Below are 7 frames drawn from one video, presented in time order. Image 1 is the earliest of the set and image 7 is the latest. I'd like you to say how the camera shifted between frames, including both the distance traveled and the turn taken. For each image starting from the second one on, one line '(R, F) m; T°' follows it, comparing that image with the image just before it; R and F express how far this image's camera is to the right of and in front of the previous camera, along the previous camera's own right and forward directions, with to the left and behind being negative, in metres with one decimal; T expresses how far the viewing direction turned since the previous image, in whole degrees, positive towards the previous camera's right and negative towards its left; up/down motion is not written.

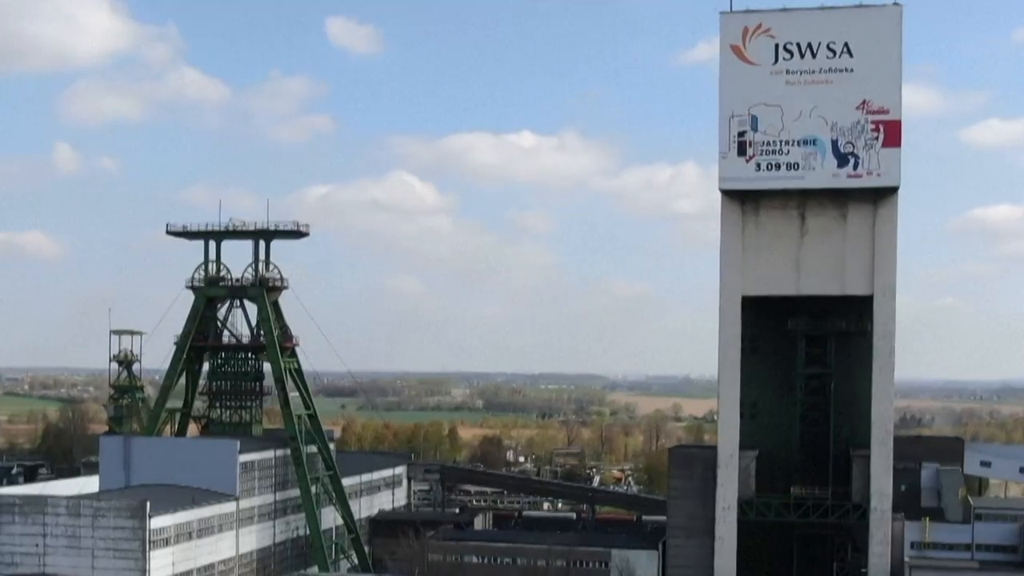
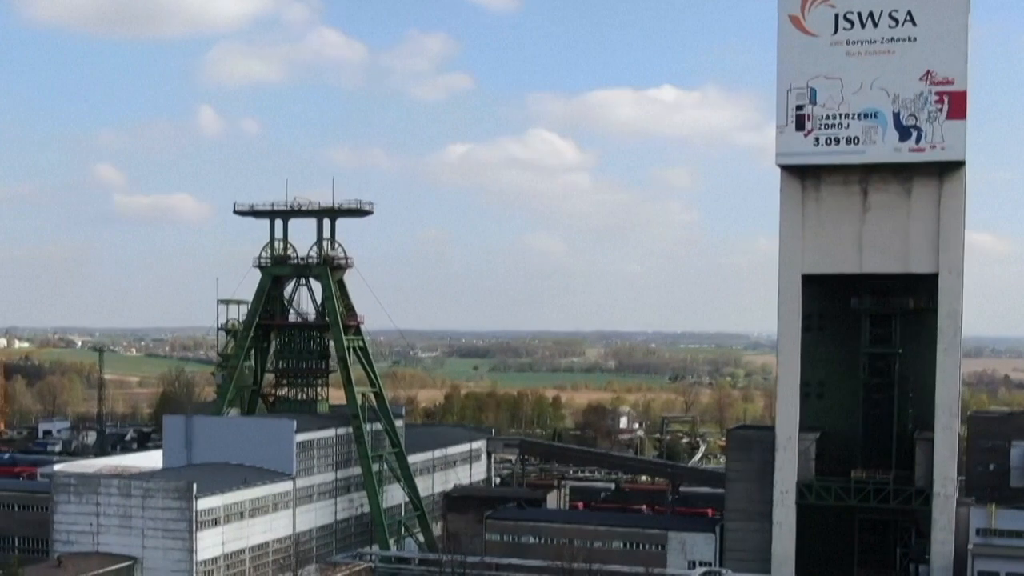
(+1.5, +0.3) m; -6°
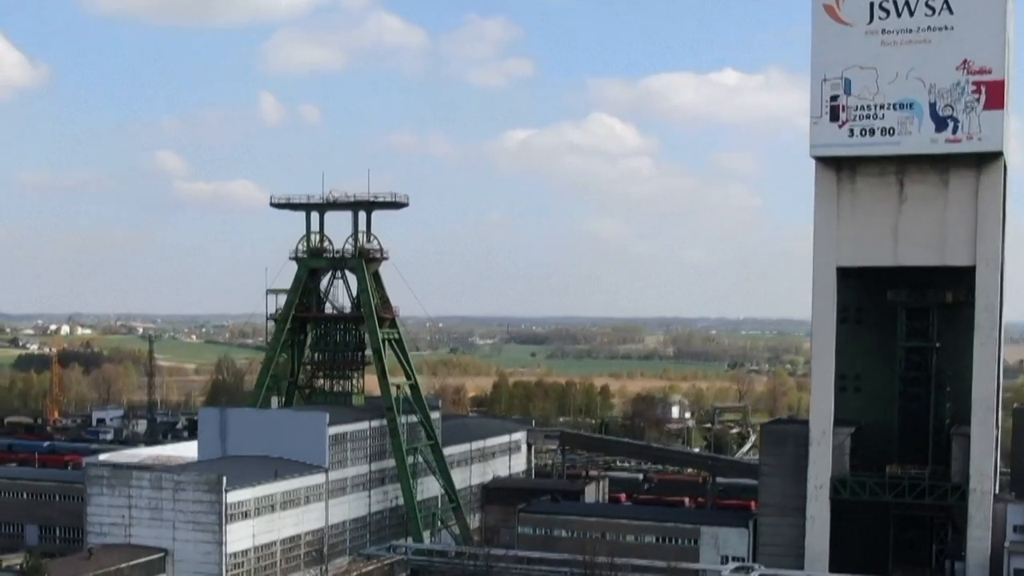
(+0.5, +0.1) m; -2°
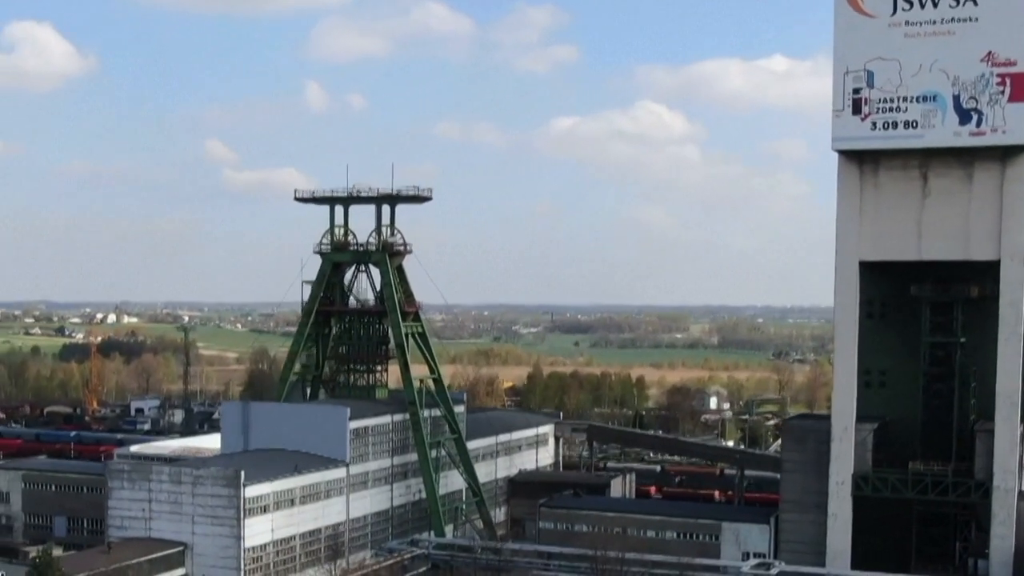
(+0.4, +0.1) m; -2°
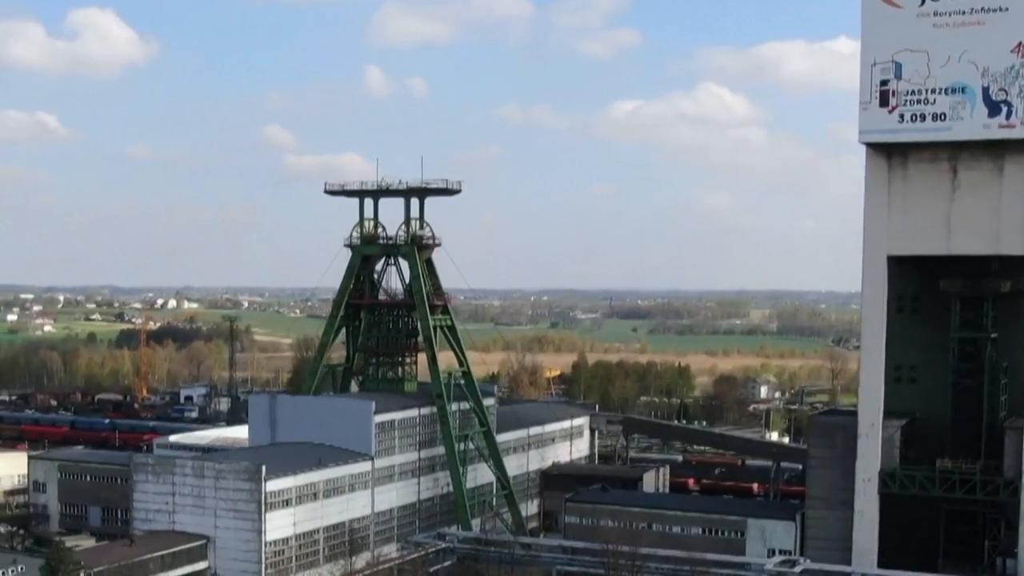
(+0.6, +0.1) m; -2°
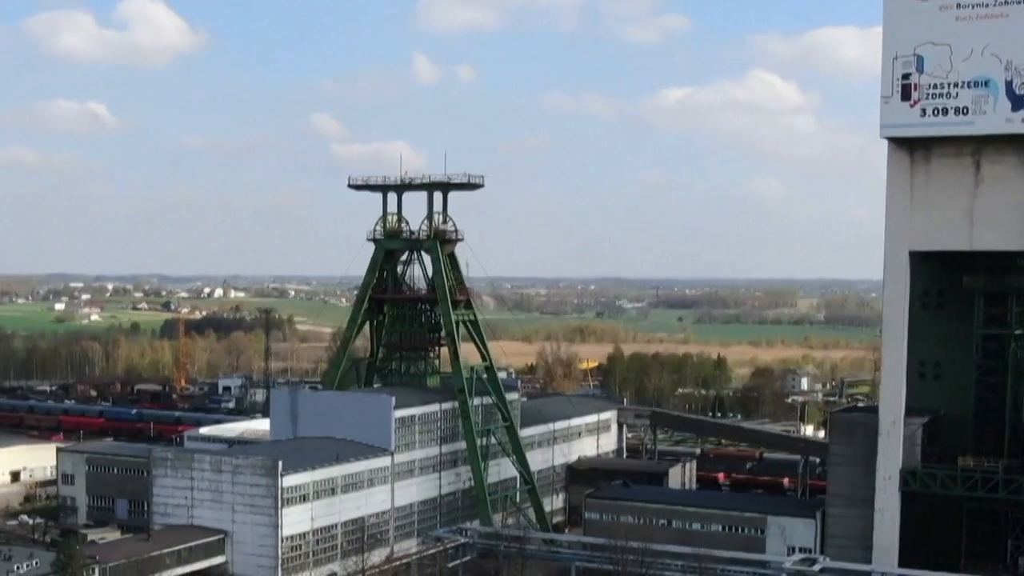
(+0.5, +0.1) m; -2°
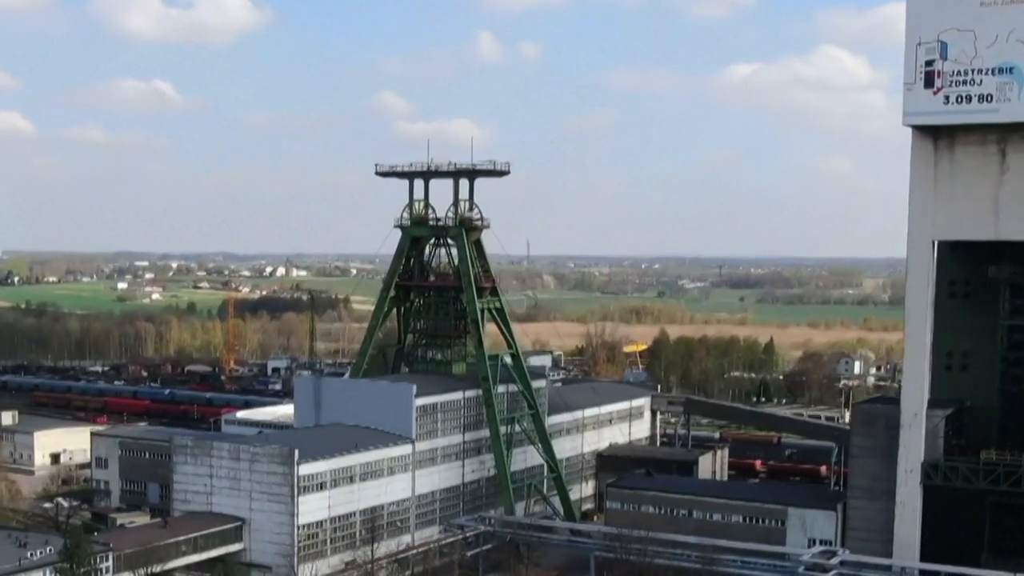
(+0.8, +0.1) m; -3°
